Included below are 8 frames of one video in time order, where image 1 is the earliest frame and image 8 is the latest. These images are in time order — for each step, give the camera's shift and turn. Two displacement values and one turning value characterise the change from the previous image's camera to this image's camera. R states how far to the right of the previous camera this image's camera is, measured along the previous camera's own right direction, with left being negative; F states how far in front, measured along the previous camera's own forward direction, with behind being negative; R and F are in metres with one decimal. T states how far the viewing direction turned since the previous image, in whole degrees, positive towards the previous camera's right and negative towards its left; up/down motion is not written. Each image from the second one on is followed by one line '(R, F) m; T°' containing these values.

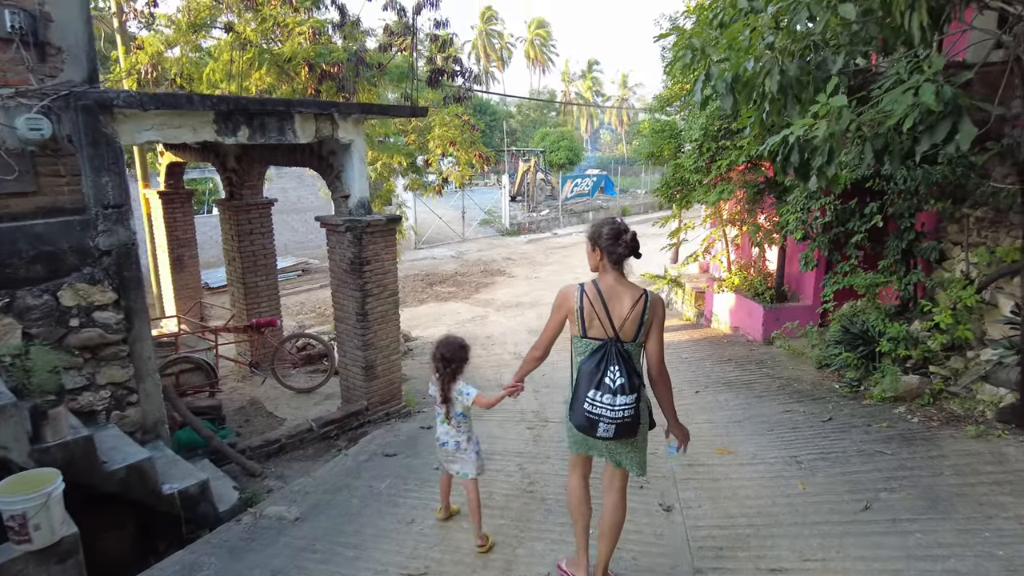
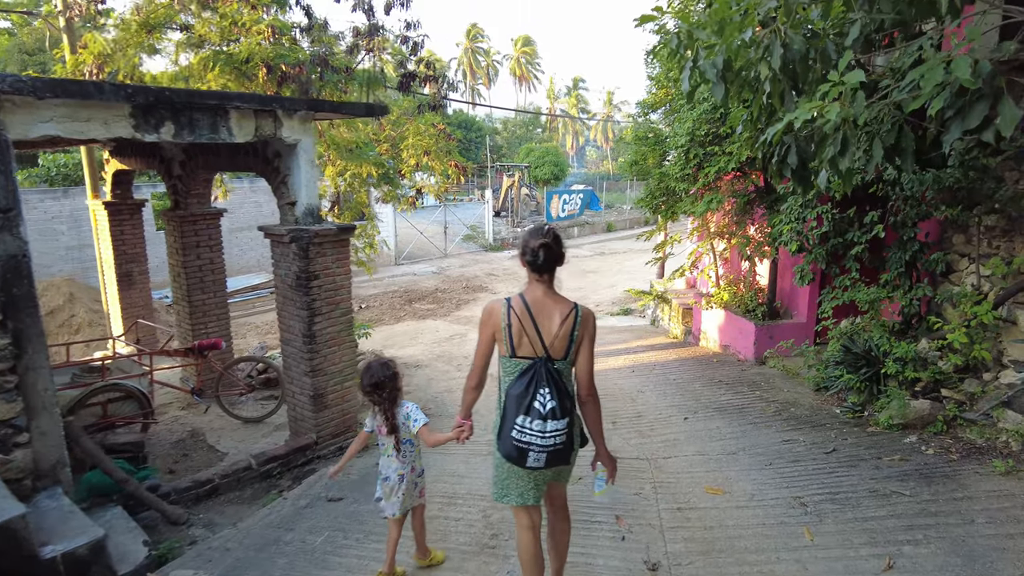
(+0.2, +0.6) m; +1°
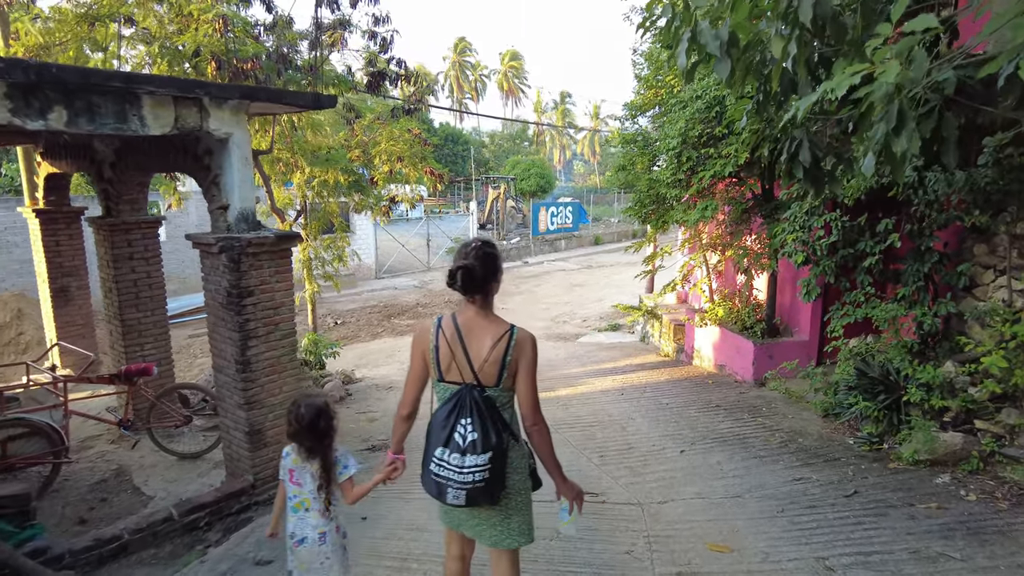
(+0.1, +0.7) m; +1°
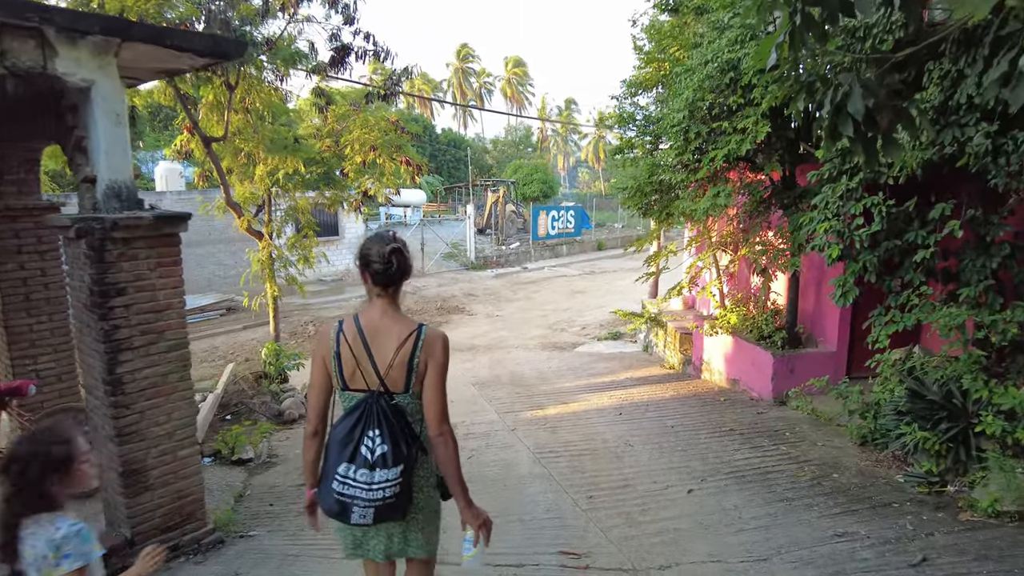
(+0.3, +1.0) m; -1°
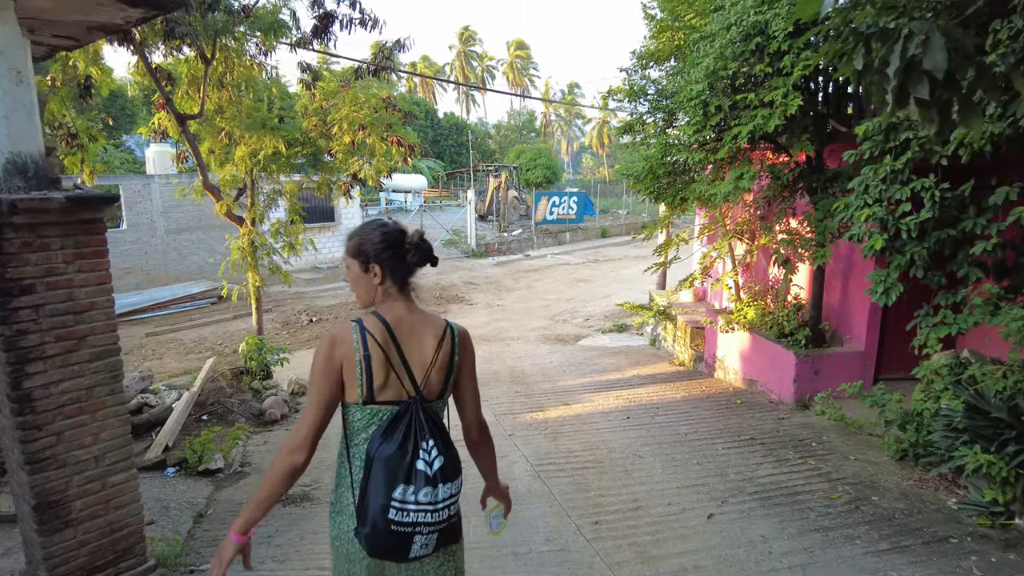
(0.0, +0.6) m; 0°
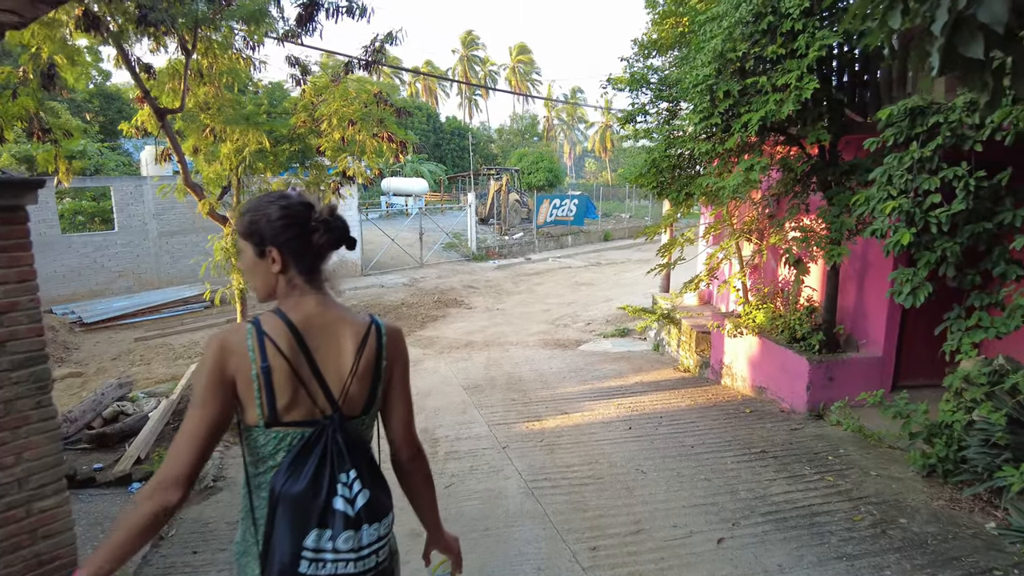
(+0.1, +0.4) m; 0°
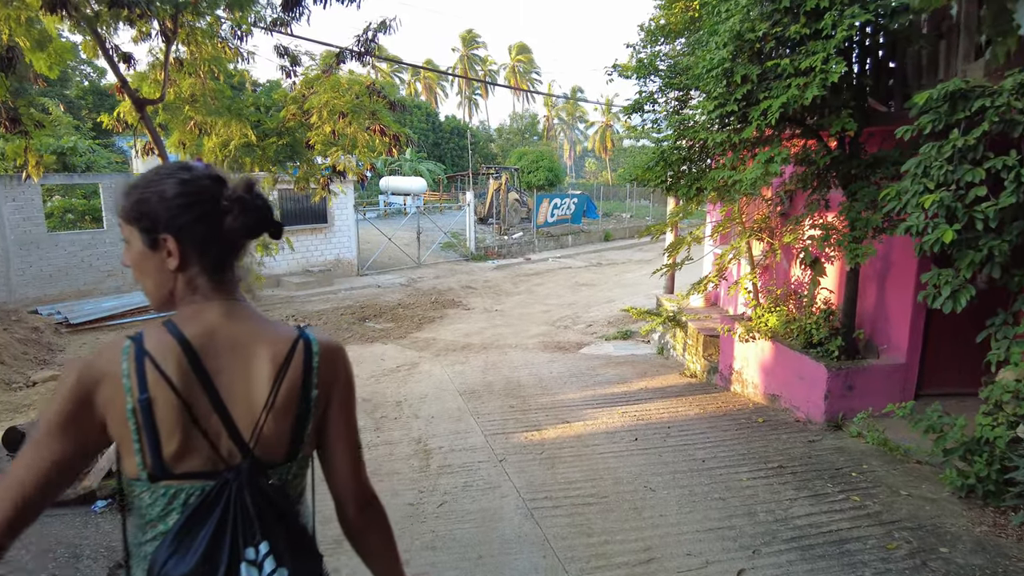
(0.0, +0.4) m; 0°
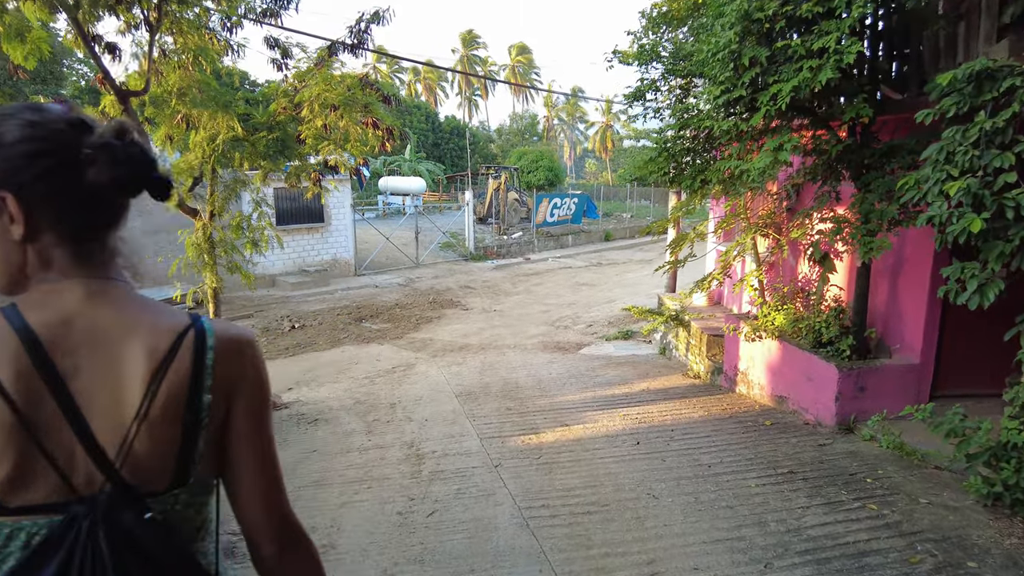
(0.0, +0.2) m; 0°
